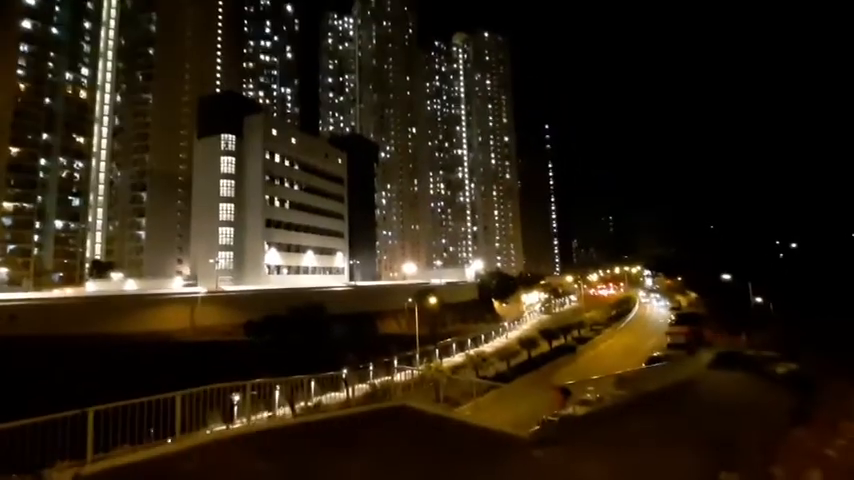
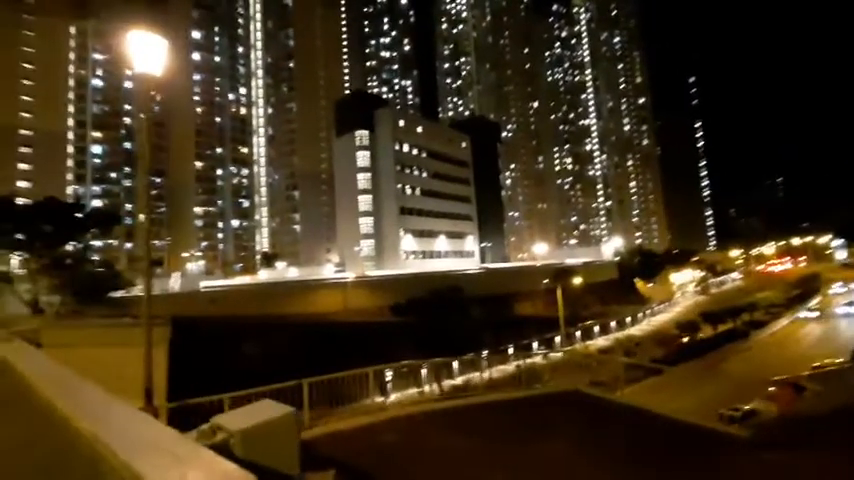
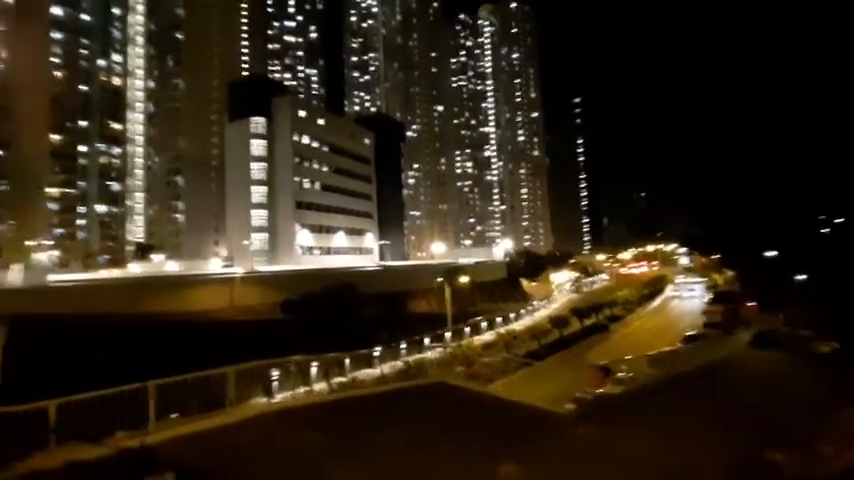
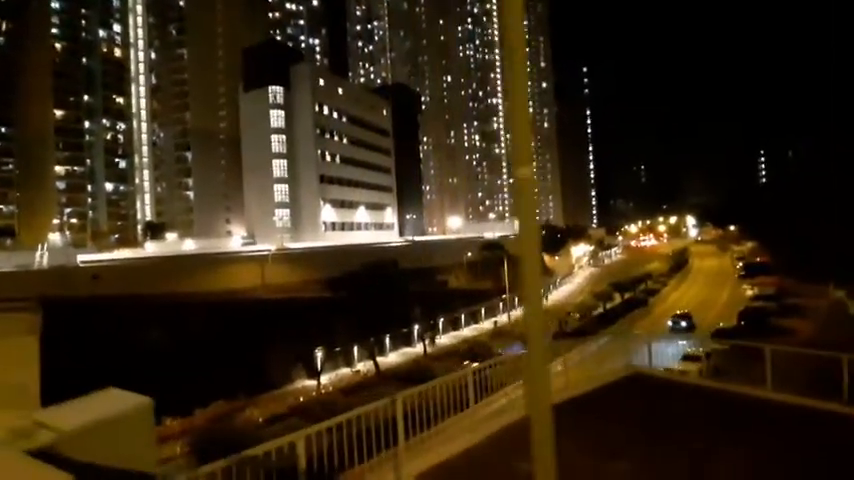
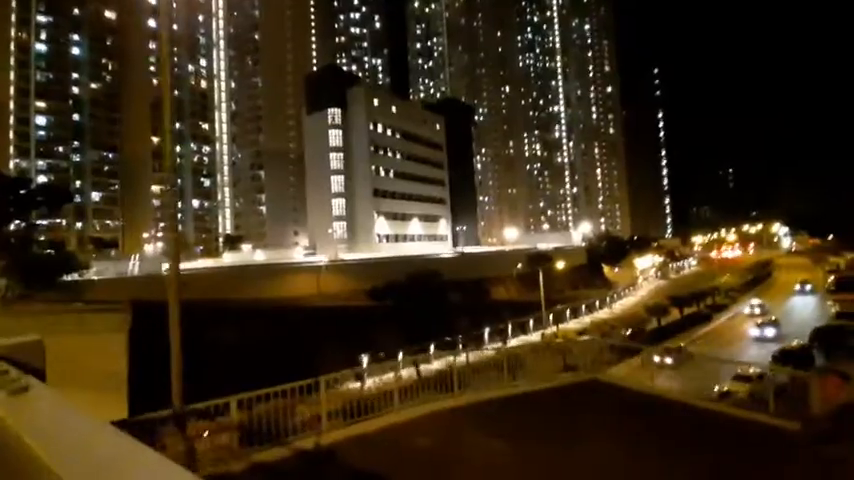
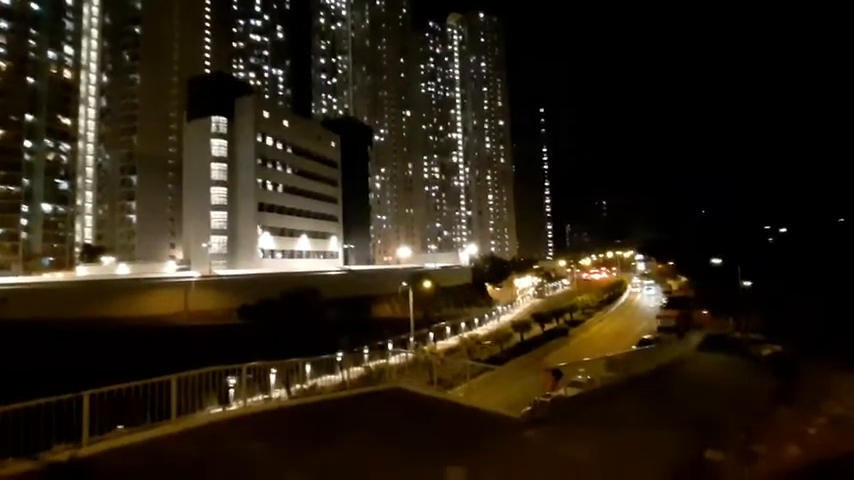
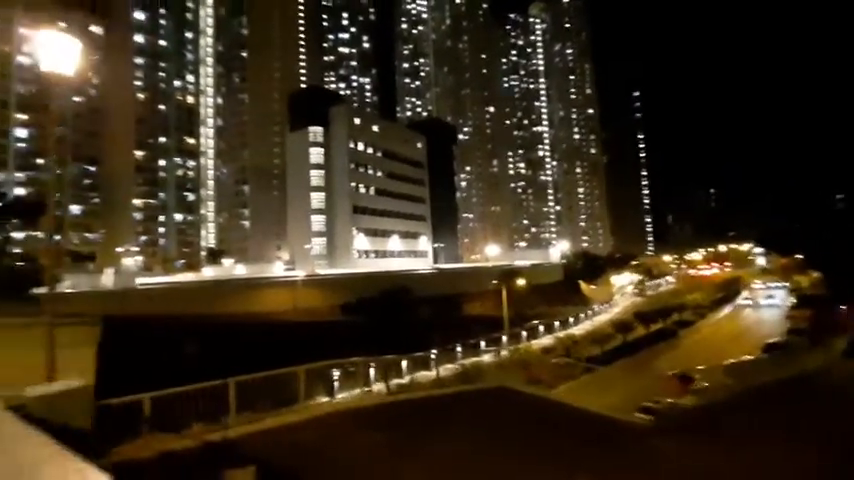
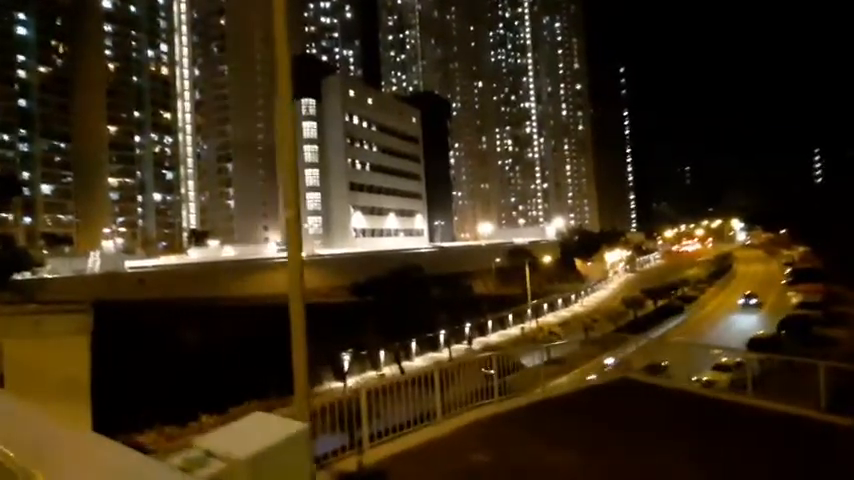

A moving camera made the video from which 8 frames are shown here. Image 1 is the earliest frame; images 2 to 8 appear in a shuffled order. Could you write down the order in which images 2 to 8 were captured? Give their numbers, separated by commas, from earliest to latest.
6, 3, 7, 2, 5, 8, 4
